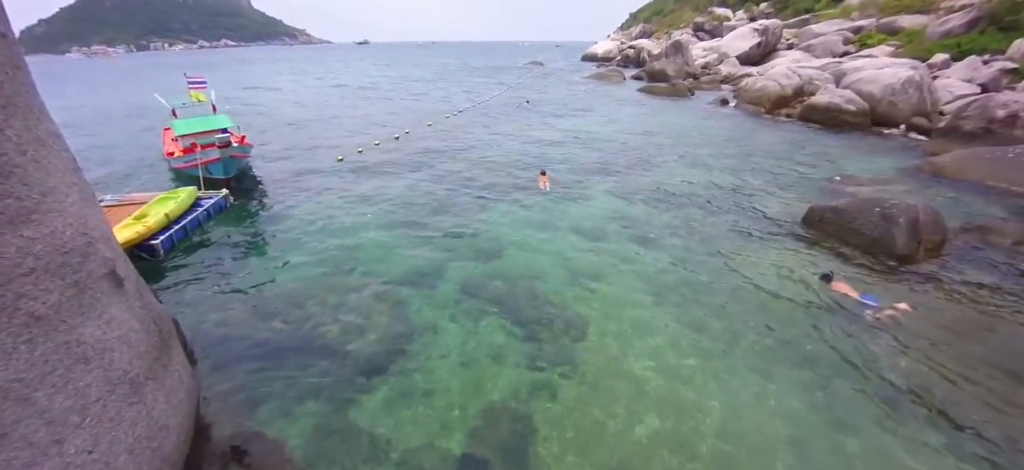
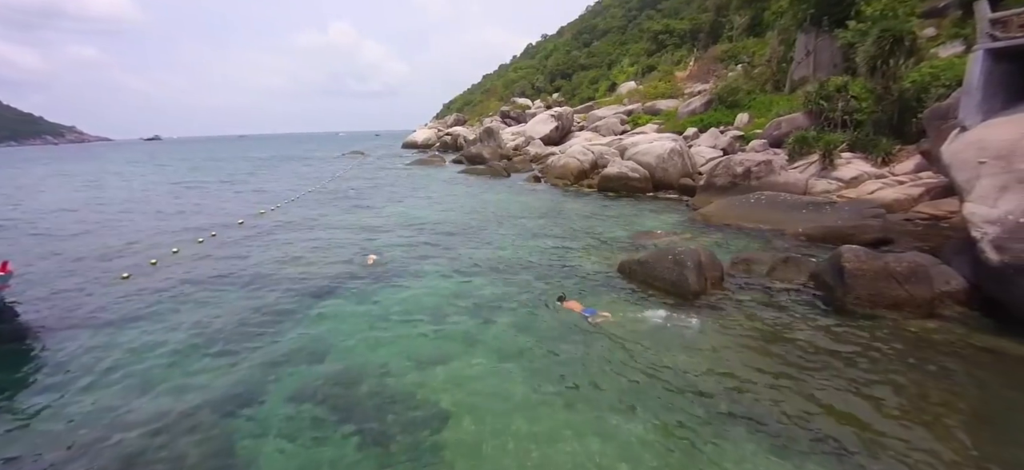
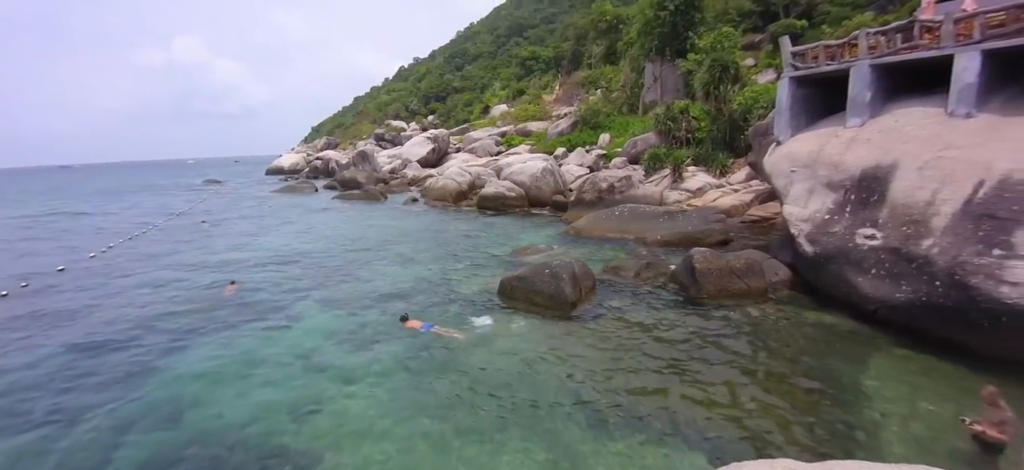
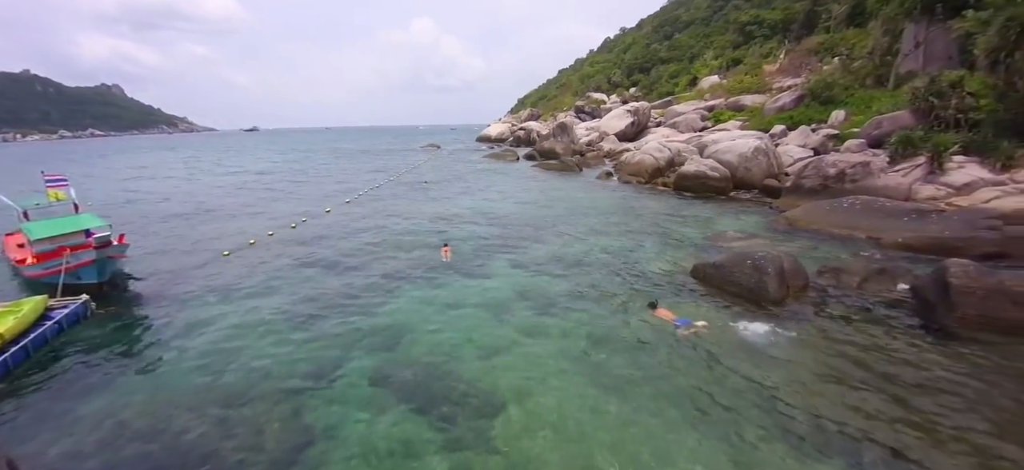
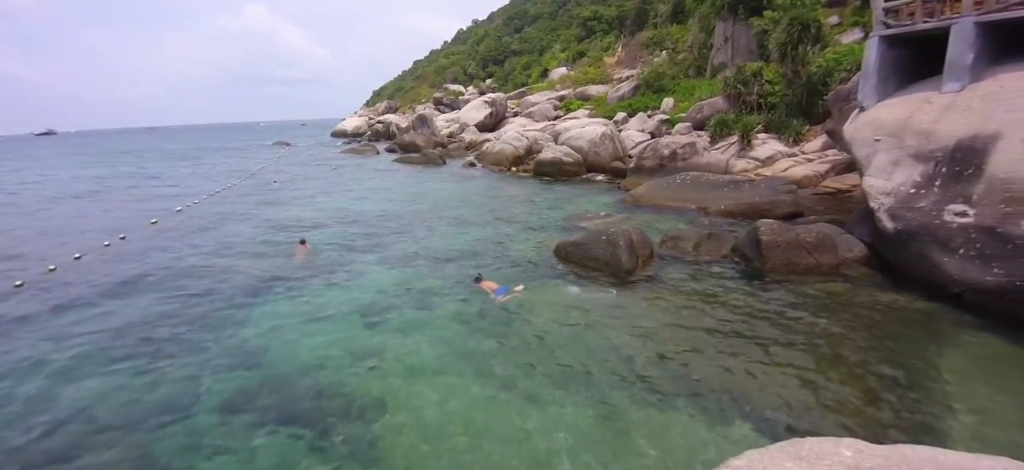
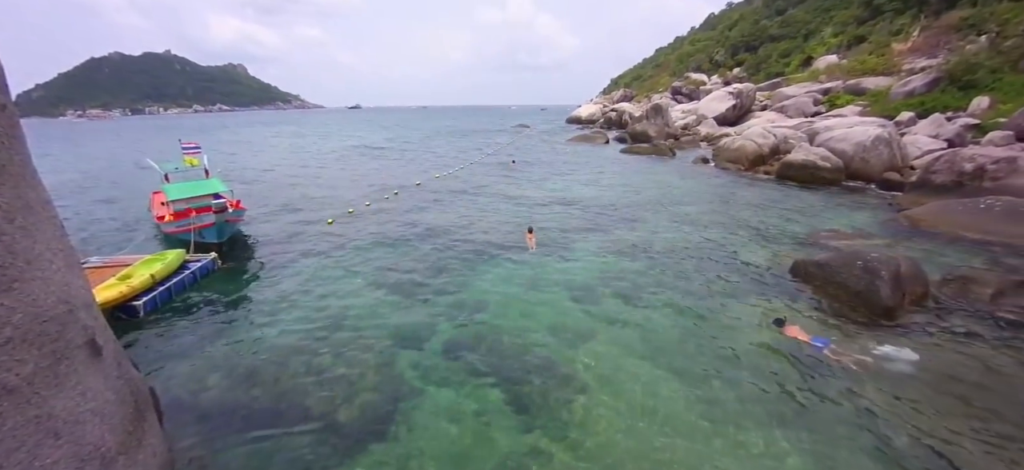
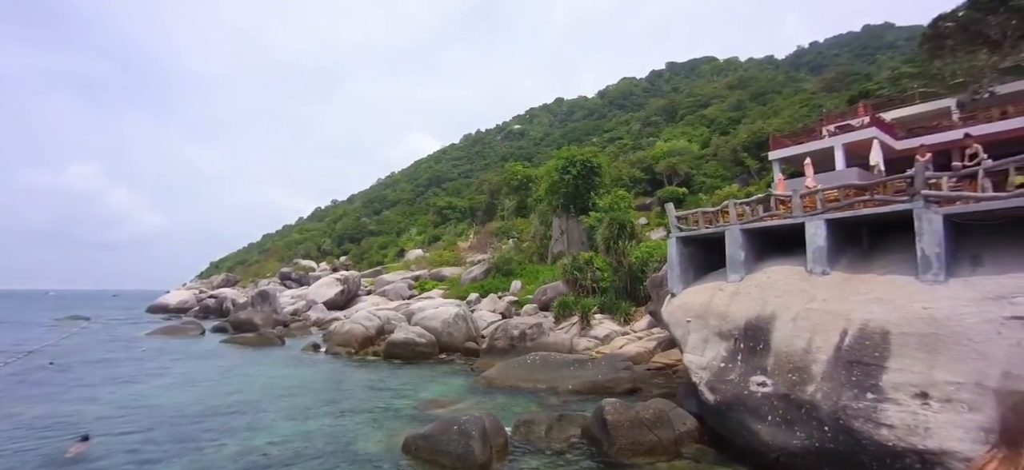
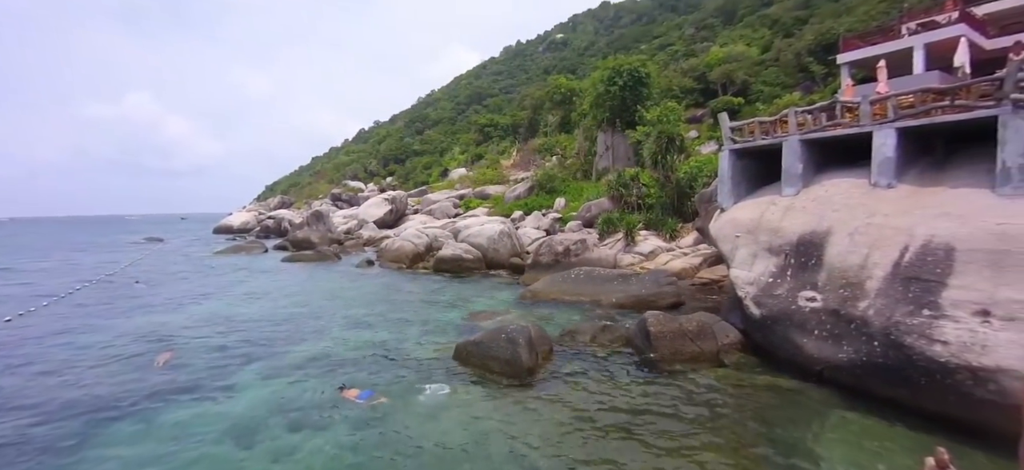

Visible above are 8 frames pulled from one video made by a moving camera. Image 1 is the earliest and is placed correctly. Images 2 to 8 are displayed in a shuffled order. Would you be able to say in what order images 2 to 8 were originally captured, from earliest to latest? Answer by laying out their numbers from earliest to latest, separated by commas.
6, 4, 2, 5, 3, 8, 7
